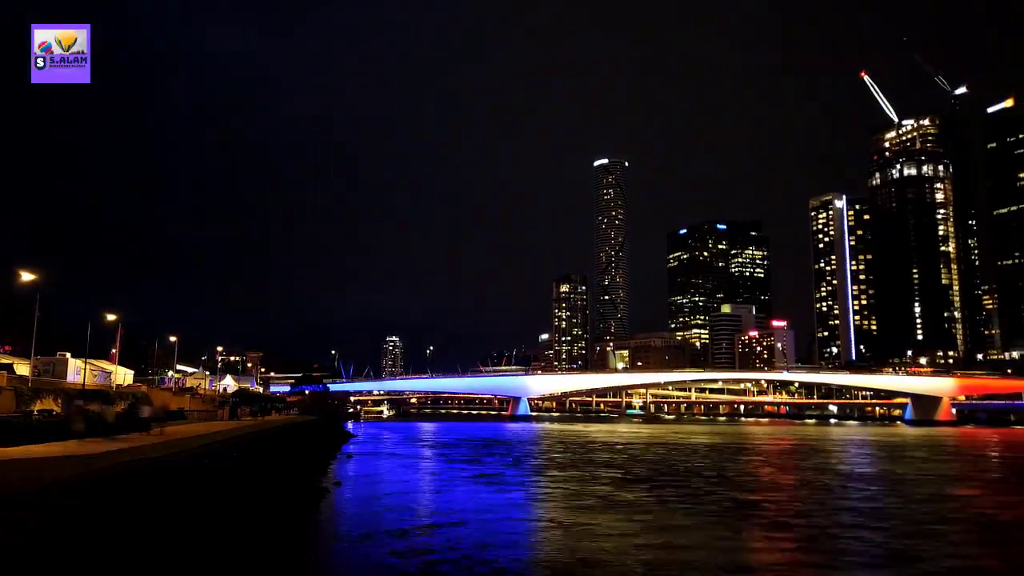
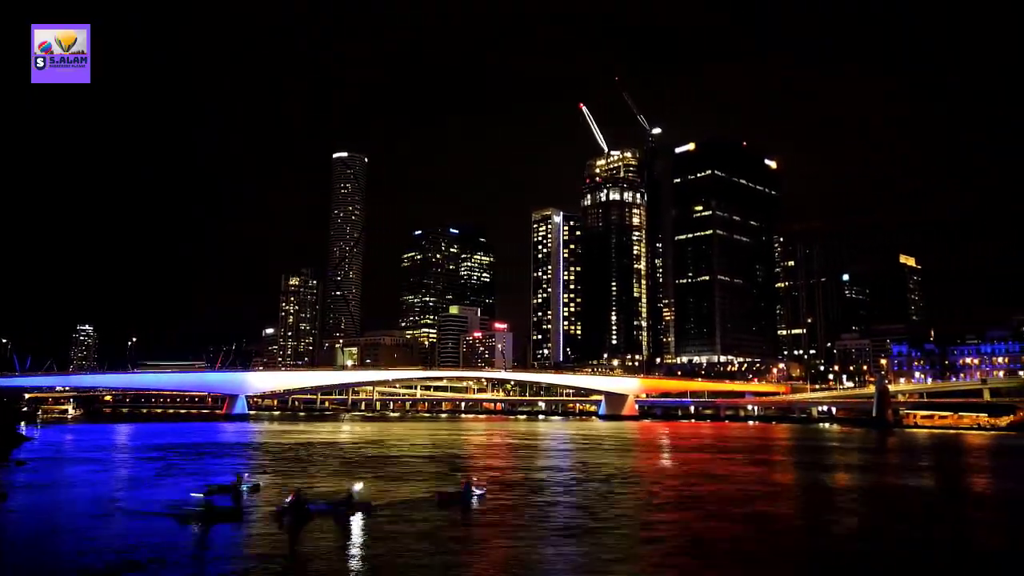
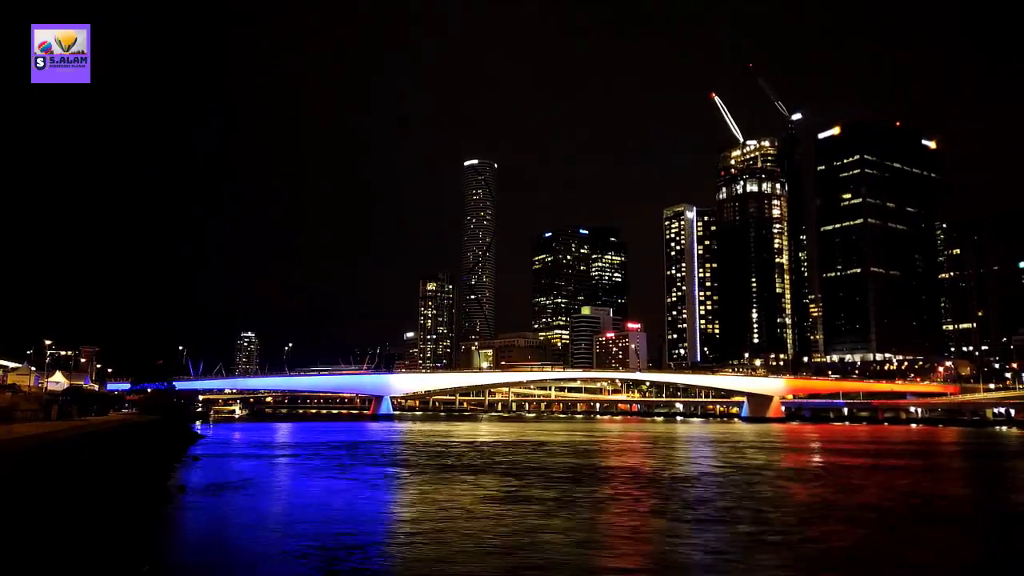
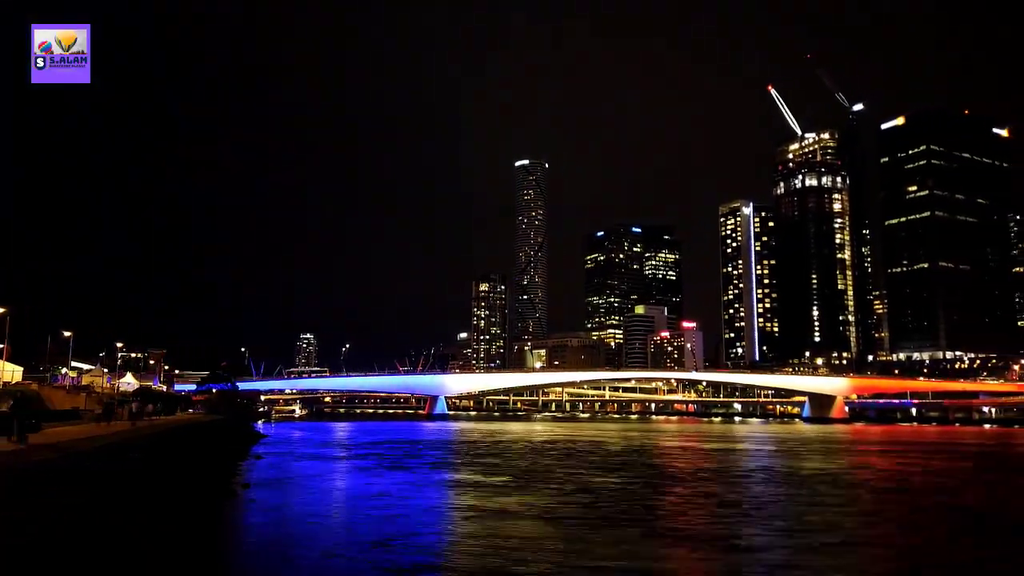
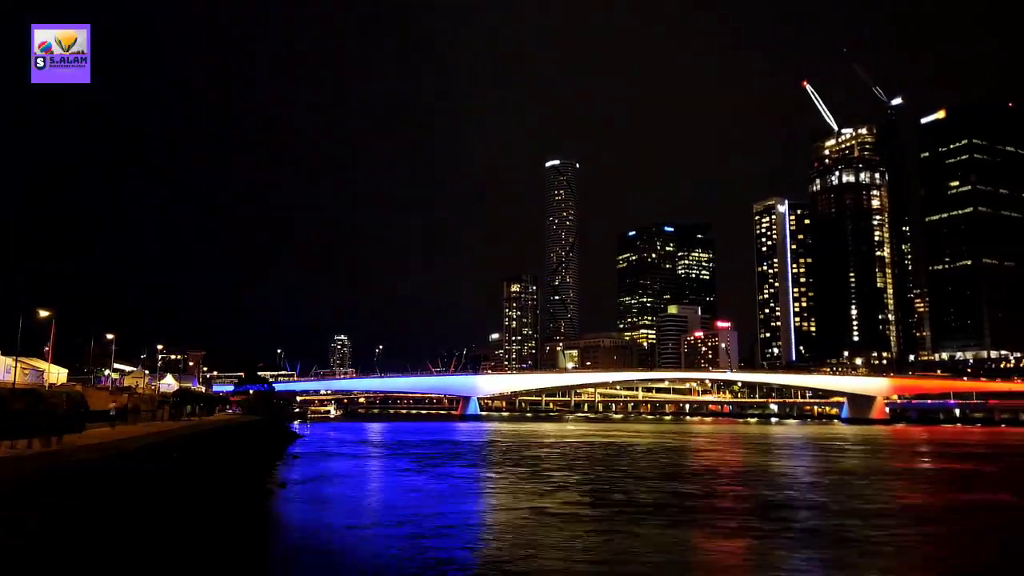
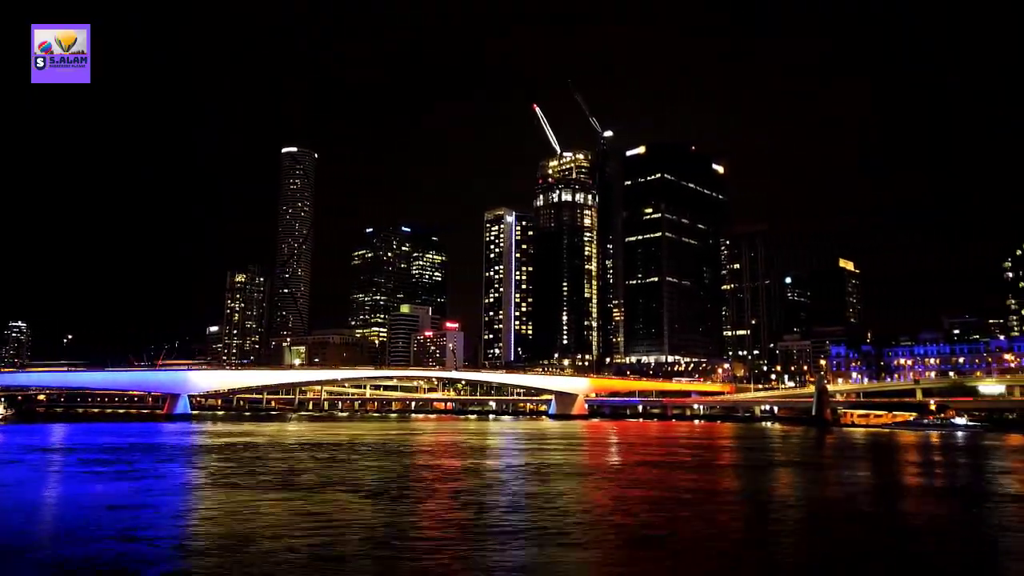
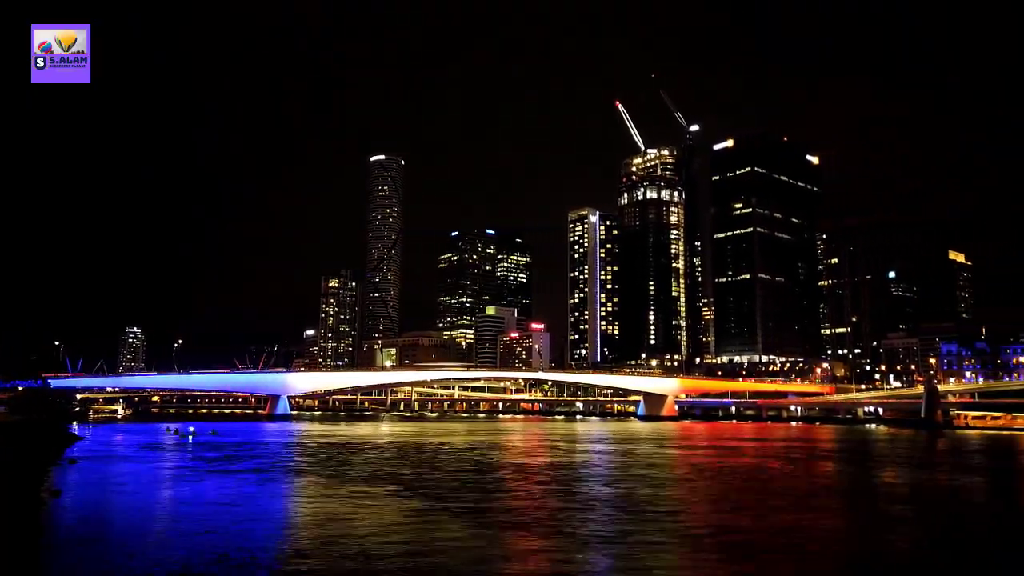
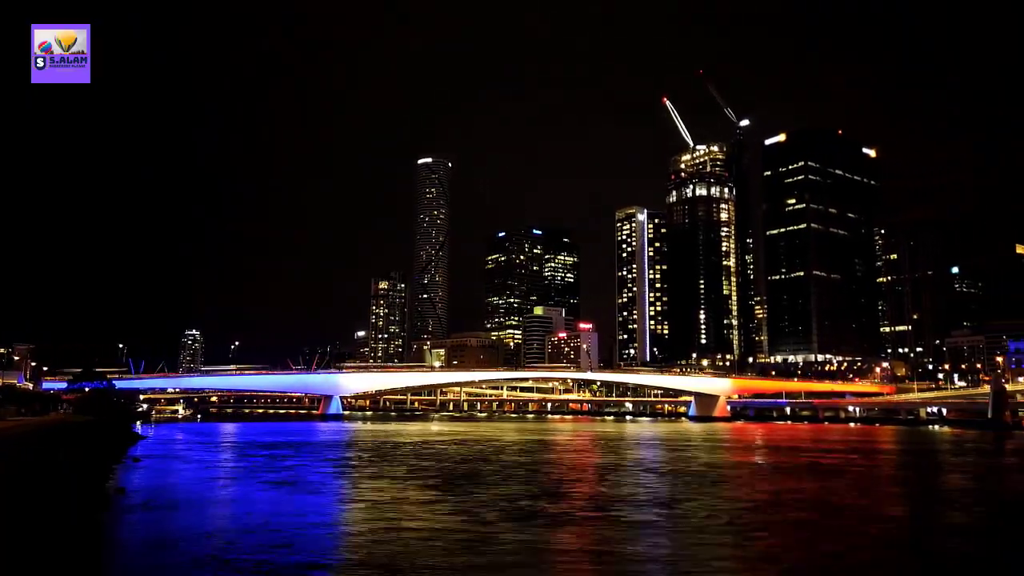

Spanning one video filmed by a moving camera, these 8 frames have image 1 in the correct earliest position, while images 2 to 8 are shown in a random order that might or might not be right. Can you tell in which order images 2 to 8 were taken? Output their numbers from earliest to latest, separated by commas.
5, 4, 3, 8, 7, 2, 6
